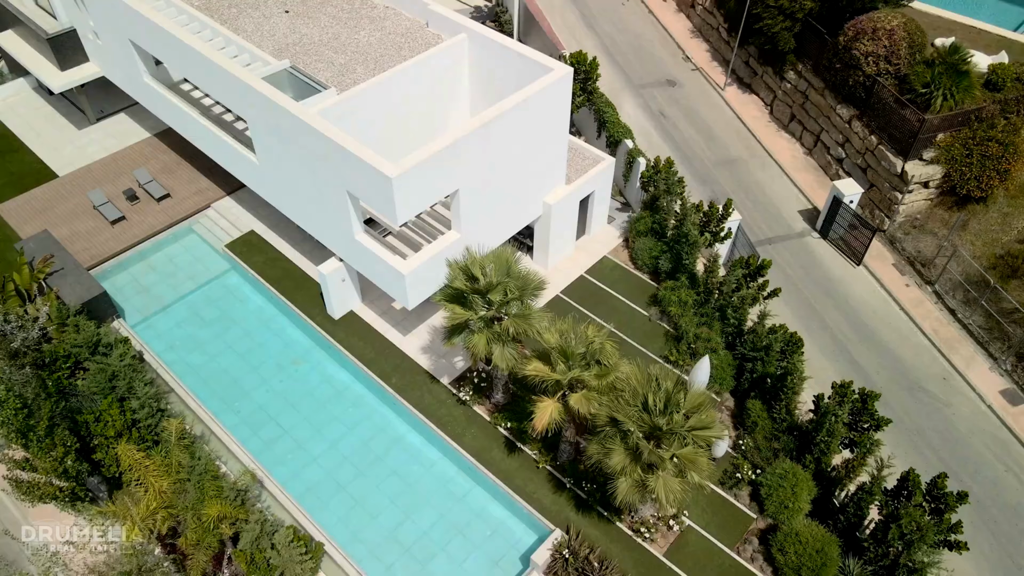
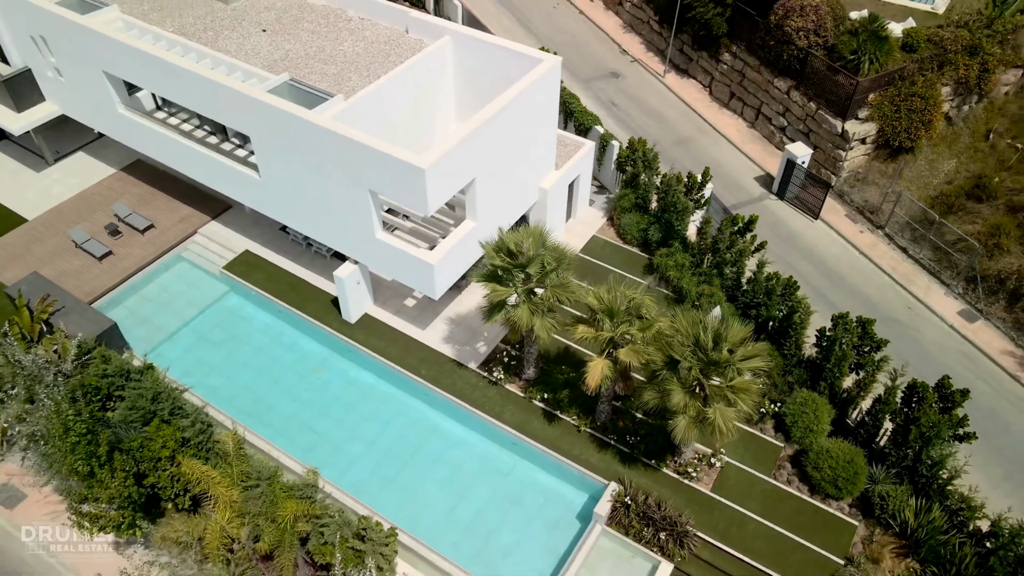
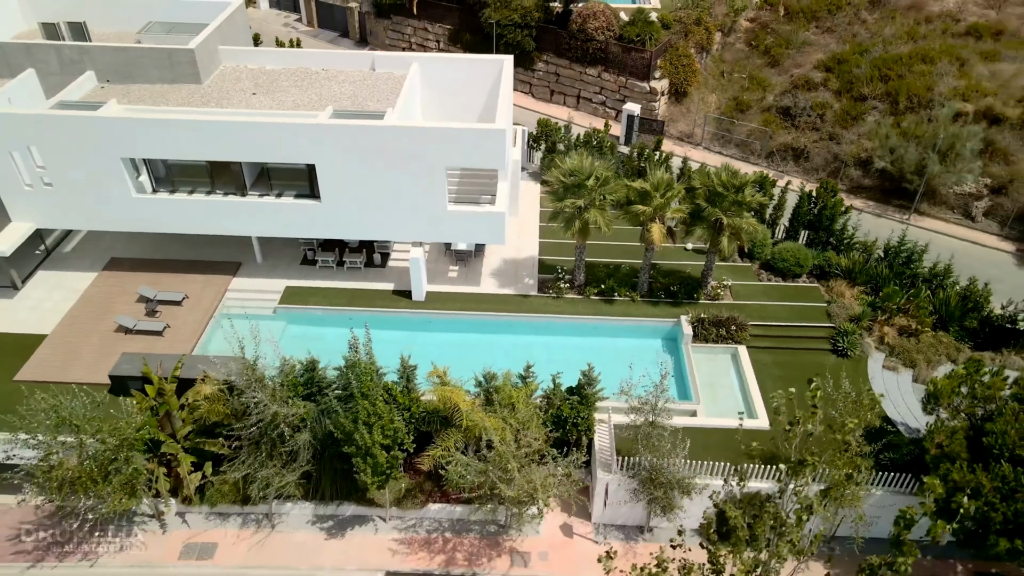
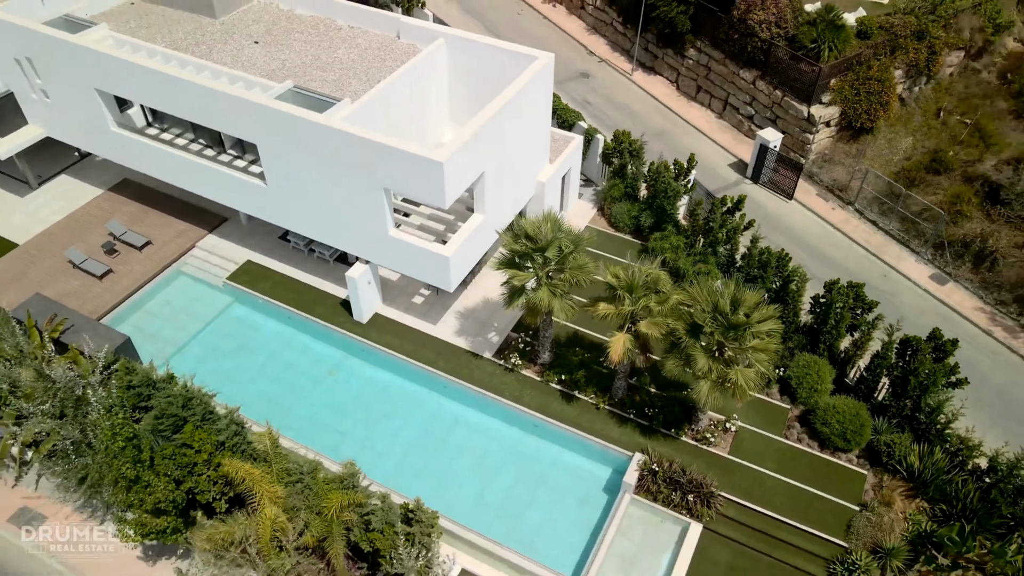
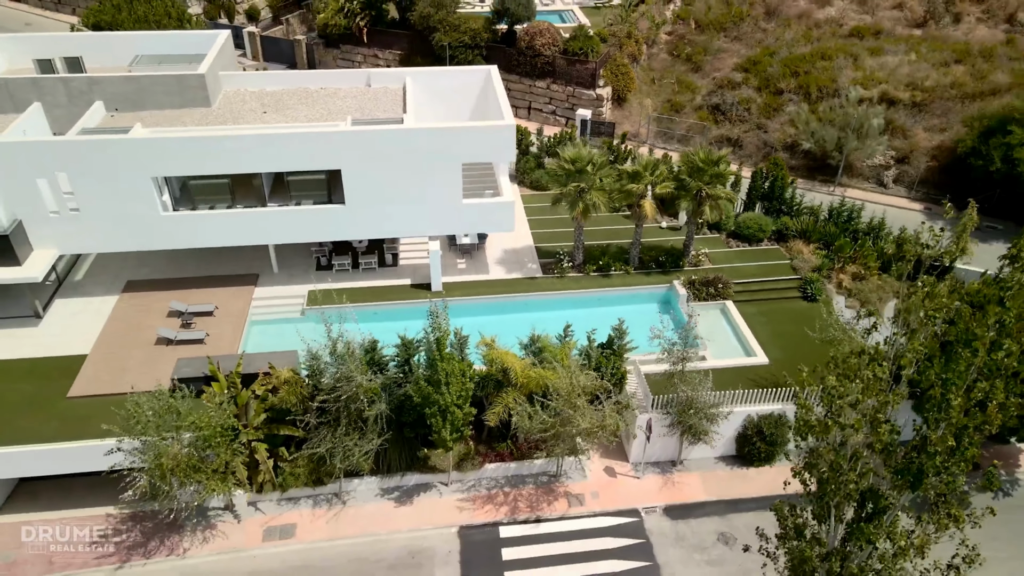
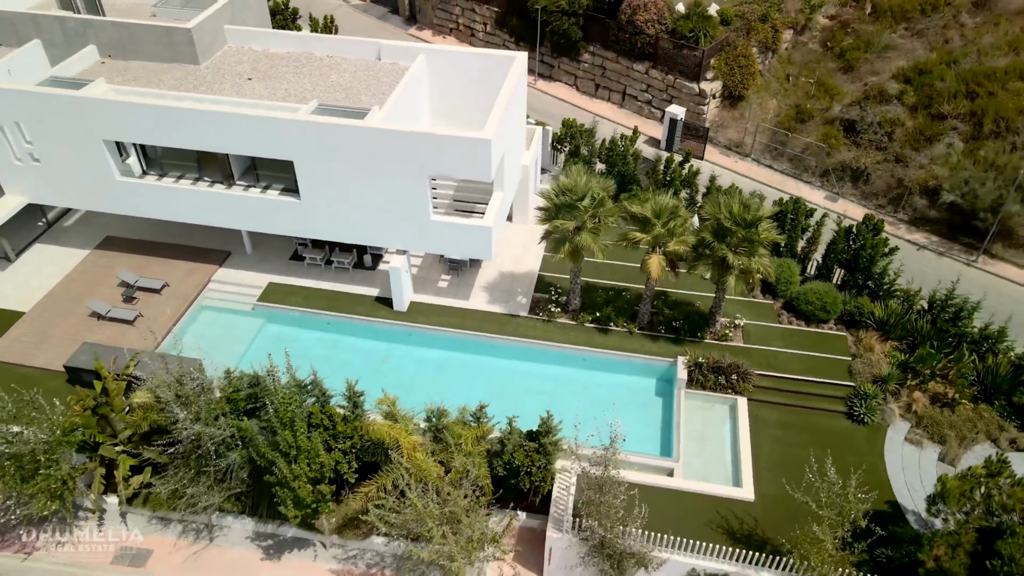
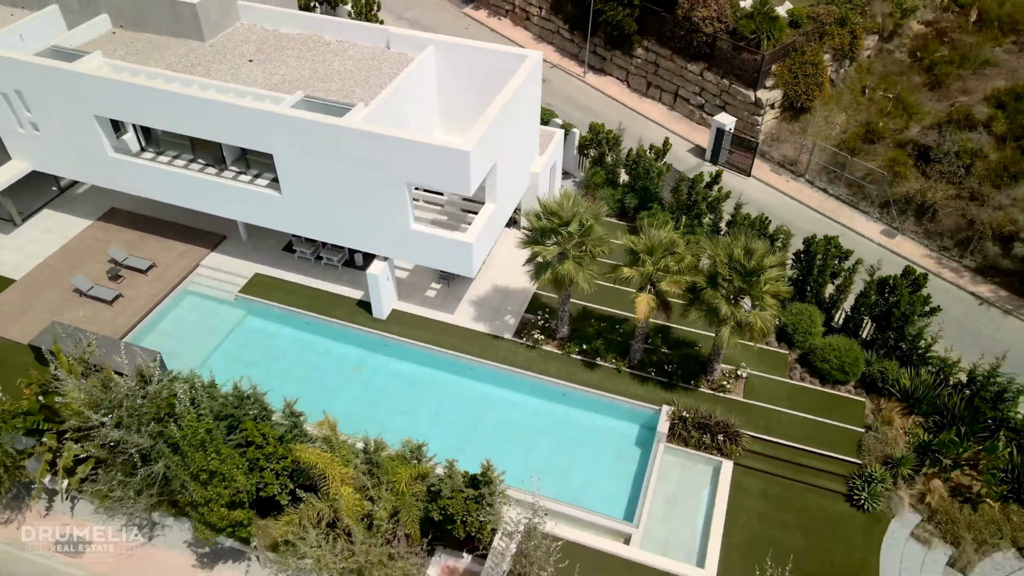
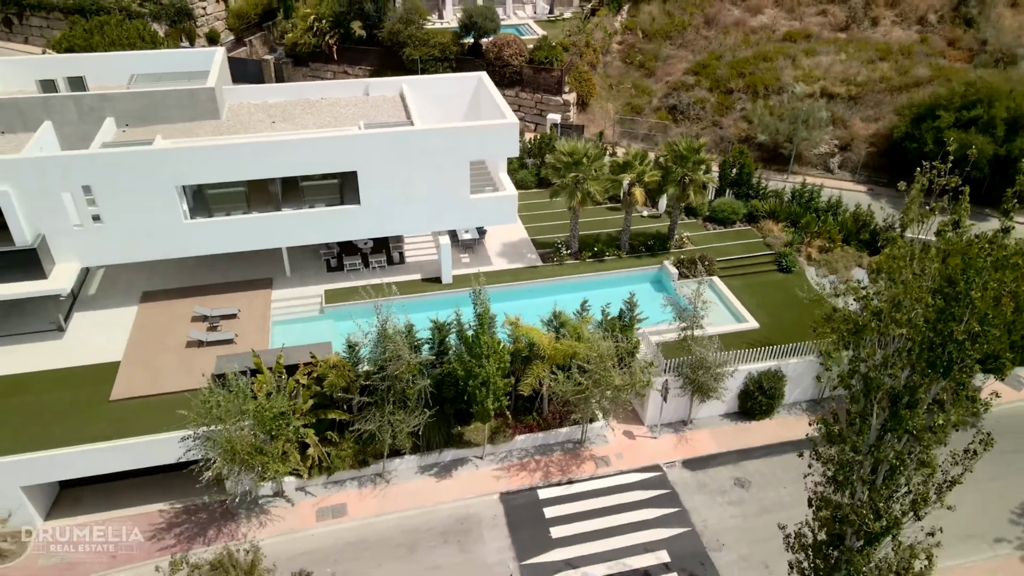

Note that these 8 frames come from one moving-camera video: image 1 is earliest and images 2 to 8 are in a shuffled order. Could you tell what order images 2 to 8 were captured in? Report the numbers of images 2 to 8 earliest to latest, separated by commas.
2, 4, 7, 6, 3, 5, 8
